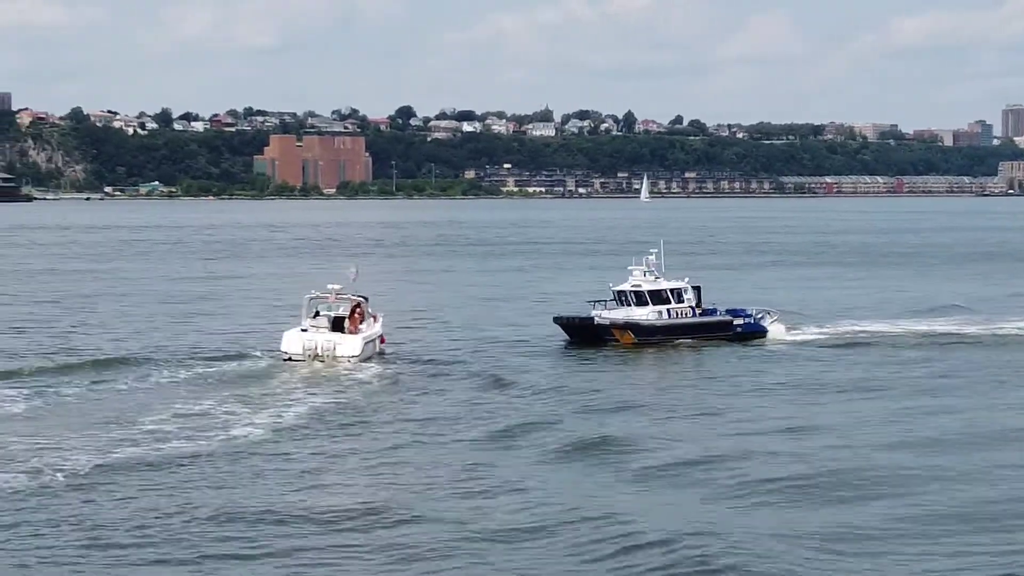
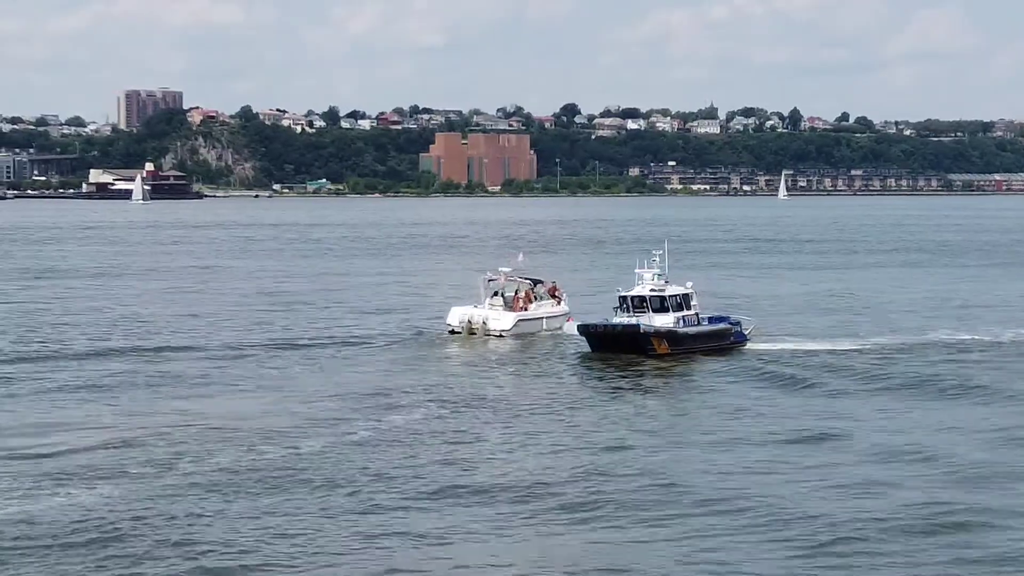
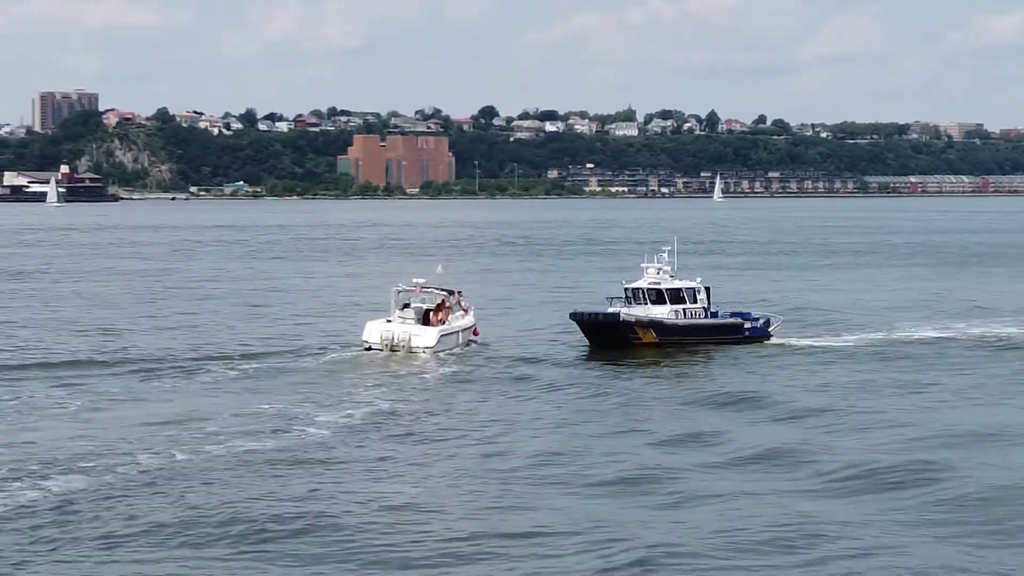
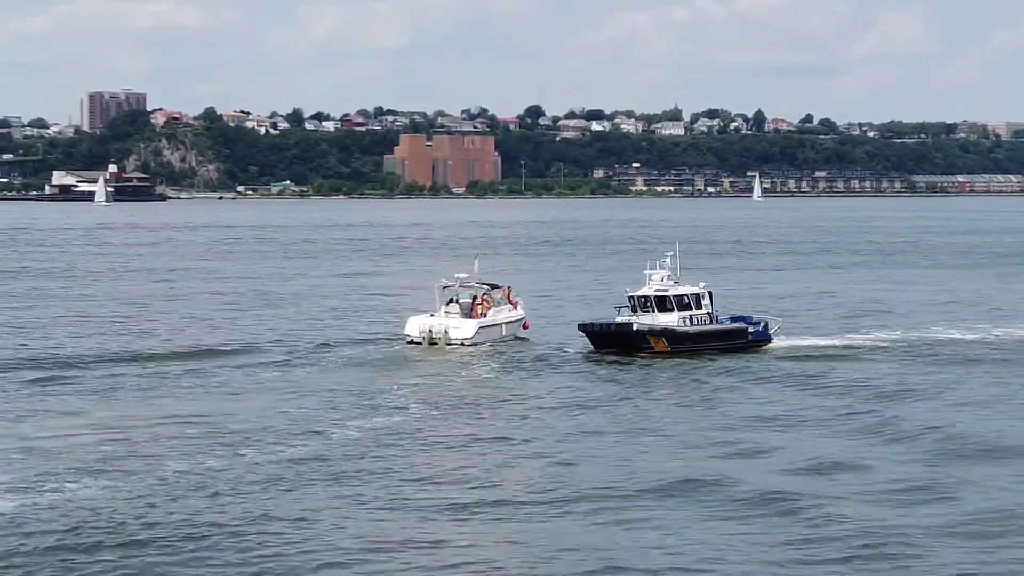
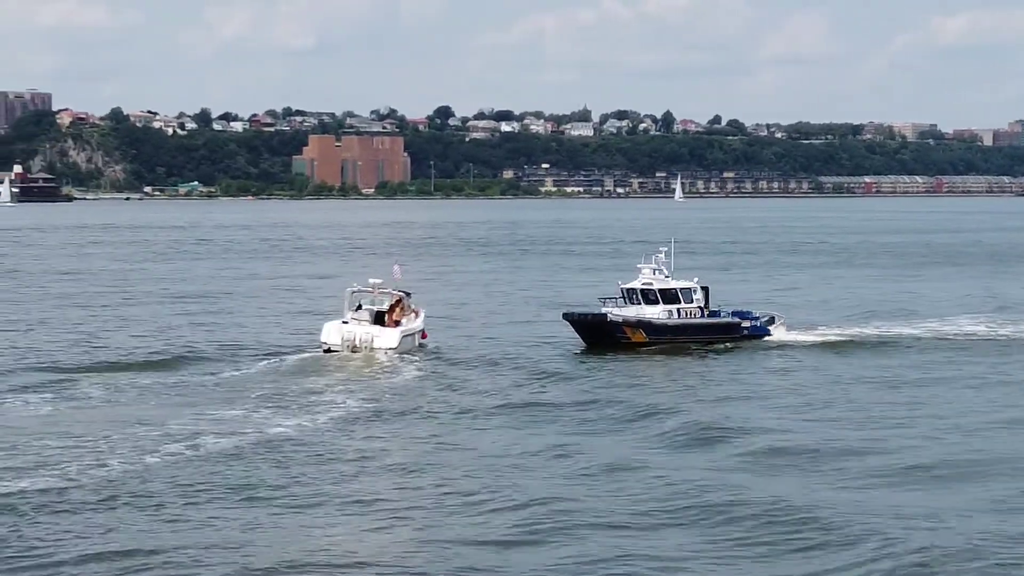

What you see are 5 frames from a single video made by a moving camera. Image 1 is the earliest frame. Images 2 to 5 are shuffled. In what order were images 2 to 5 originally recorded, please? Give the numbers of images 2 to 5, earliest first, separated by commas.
5, 3, 4, 2
